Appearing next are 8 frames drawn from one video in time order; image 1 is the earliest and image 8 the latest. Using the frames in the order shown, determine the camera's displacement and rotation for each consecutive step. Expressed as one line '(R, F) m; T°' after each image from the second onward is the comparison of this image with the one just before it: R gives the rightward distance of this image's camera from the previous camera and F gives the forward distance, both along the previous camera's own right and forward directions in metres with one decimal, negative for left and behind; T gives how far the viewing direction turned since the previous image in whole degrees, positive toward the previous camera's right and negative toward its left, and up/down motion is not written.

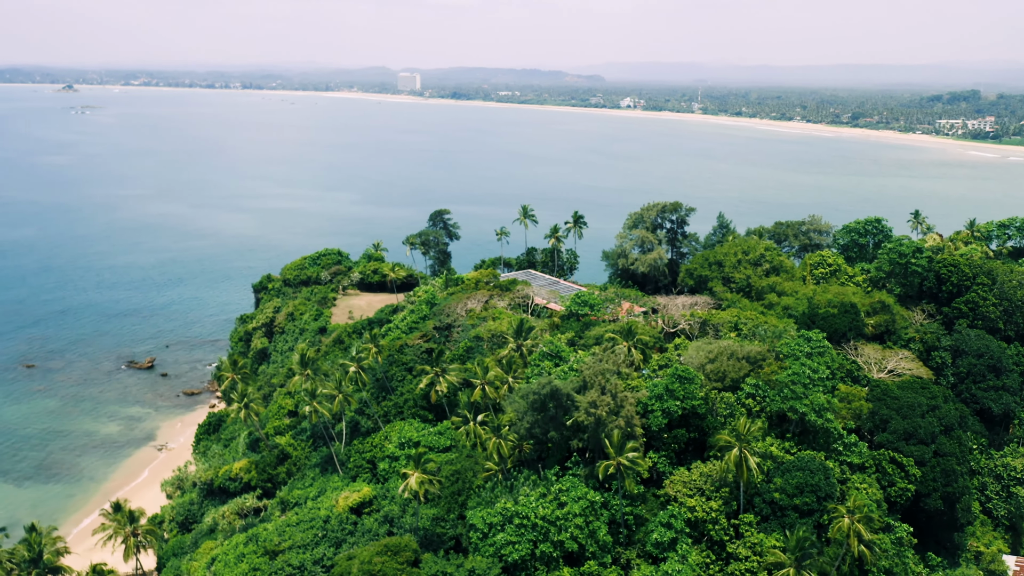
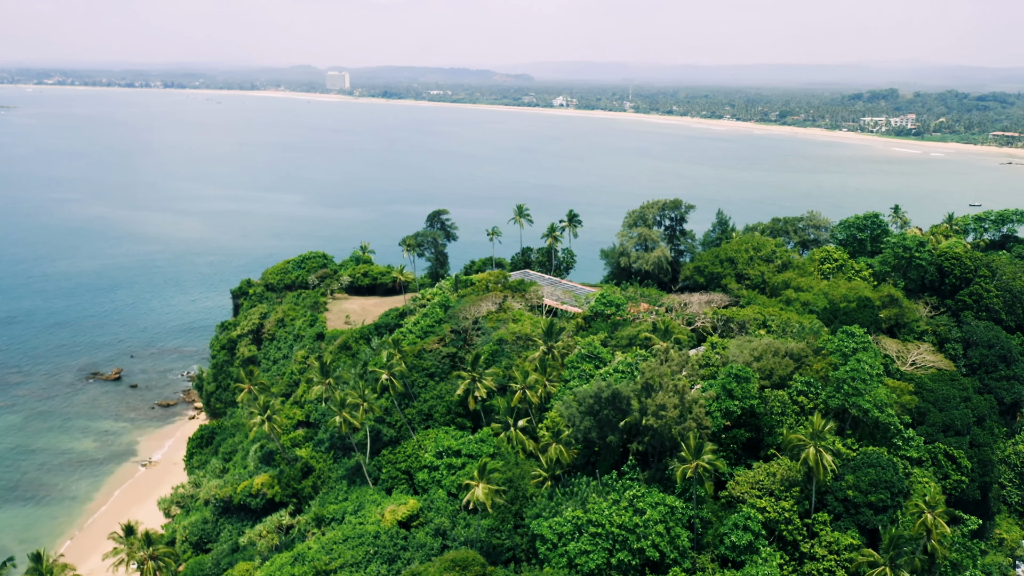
(-4.6, +1.2) m; +5°
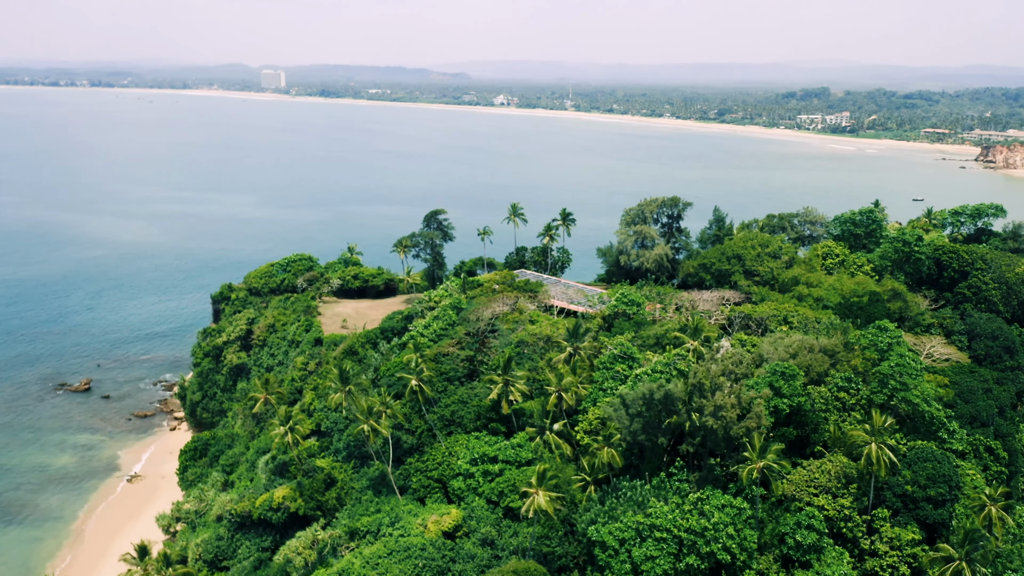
(-3.9, +1.0) m; +4°
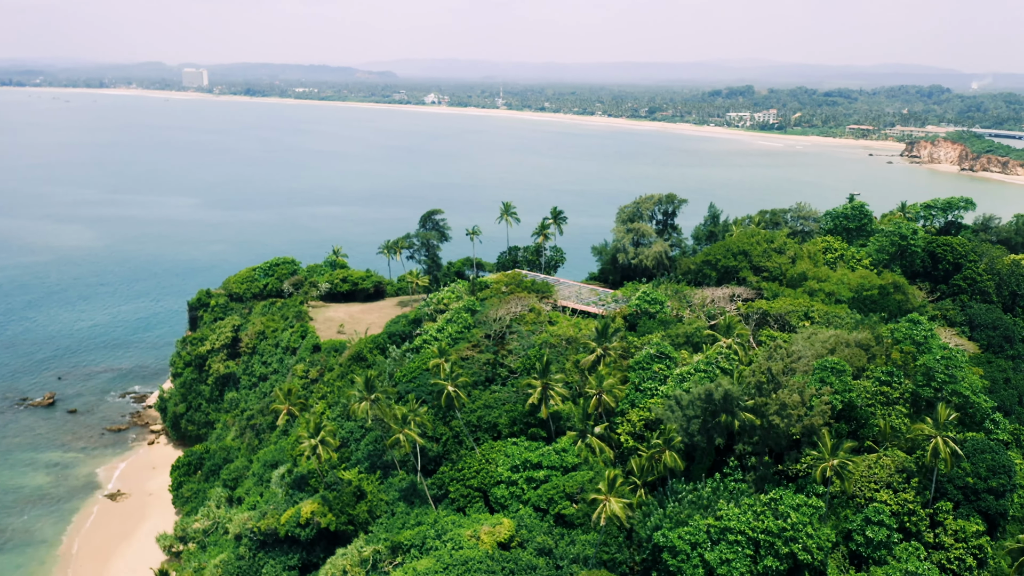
(-4.4, +1.2) m; +5°
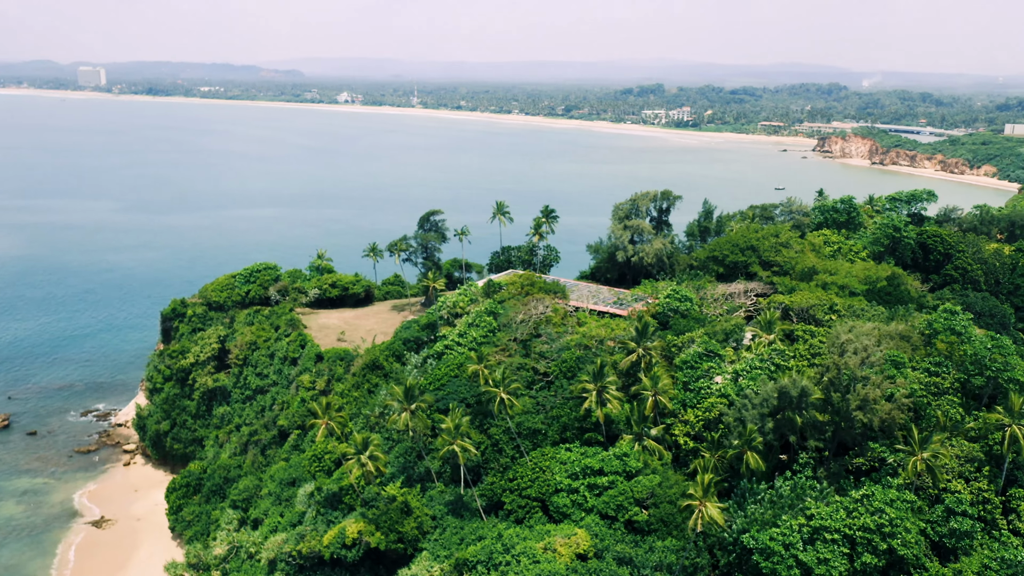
(-5.5, +1.5) m; +6°
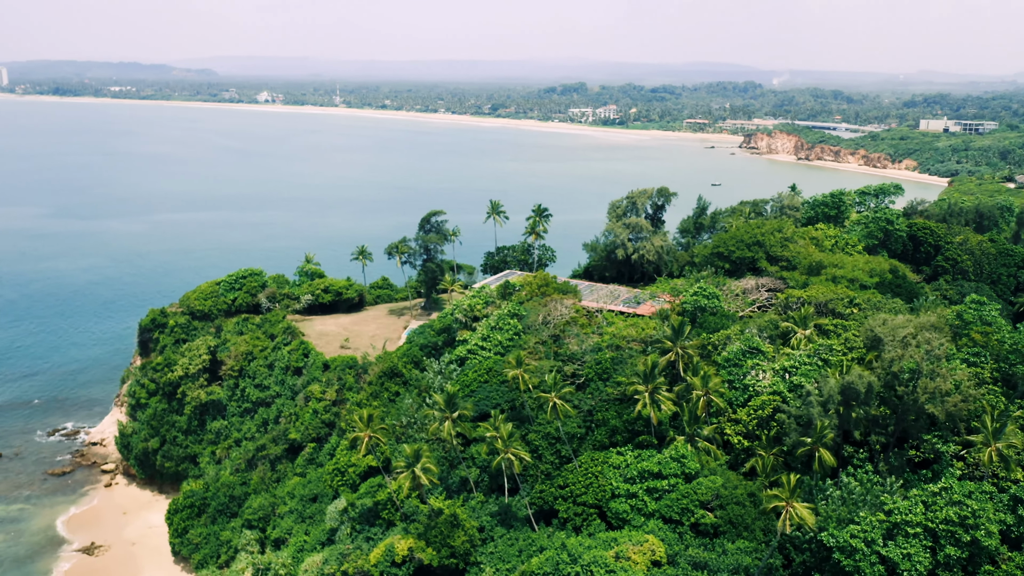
(-4.8, +1.3) m; +5°
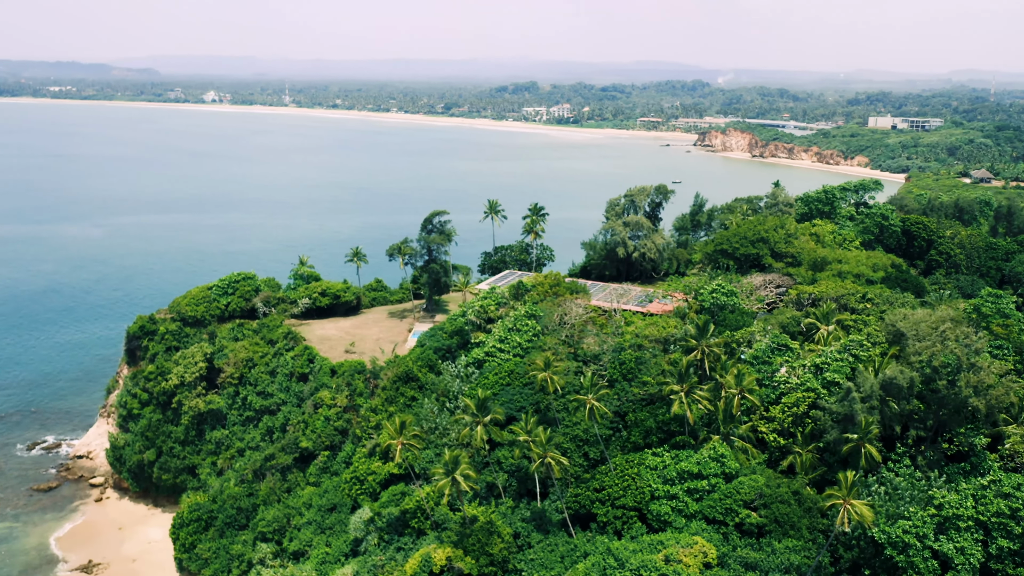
(-3.1, +0.8) m; +3°
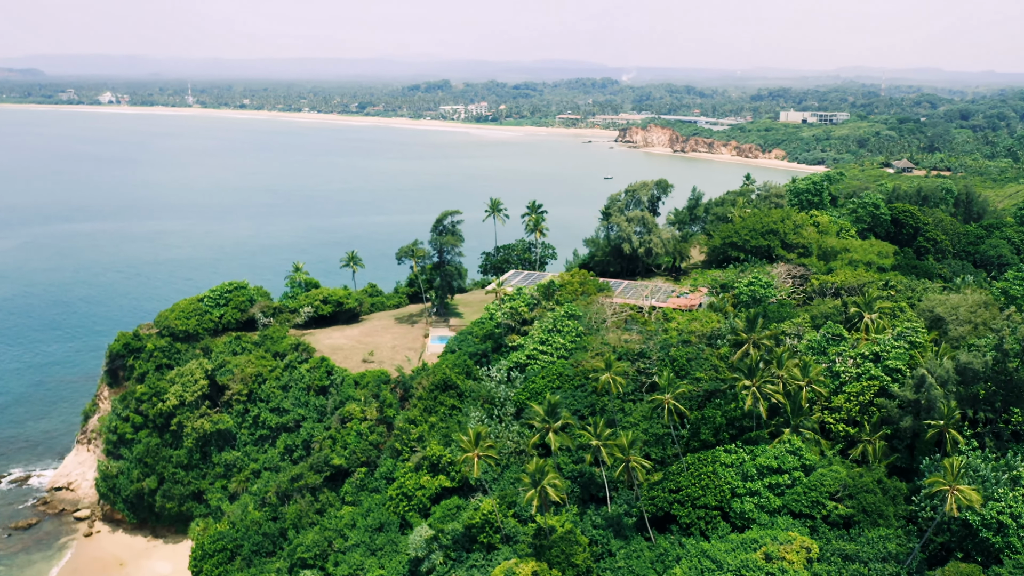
(-5.8, +1.6) m; +6°
